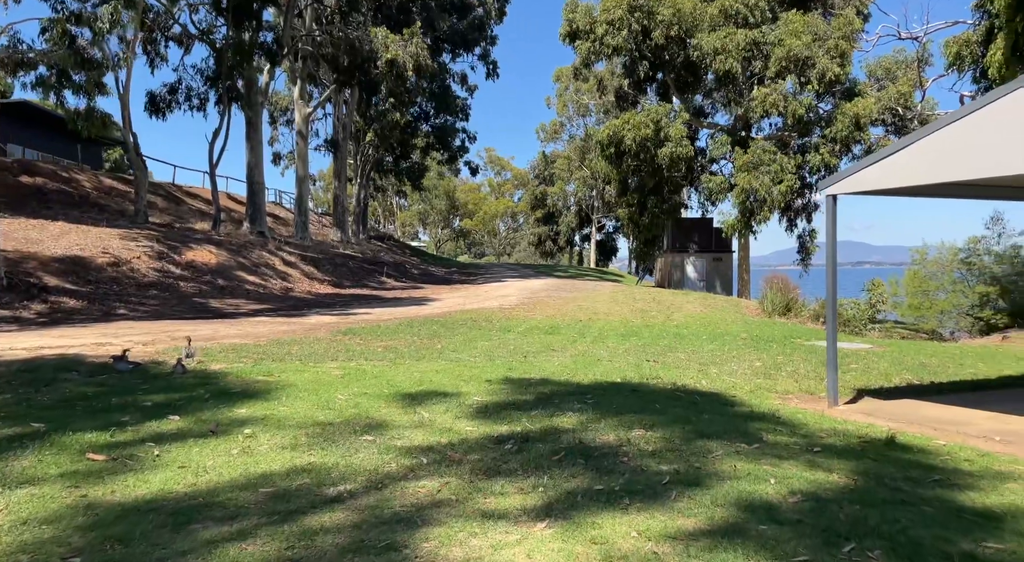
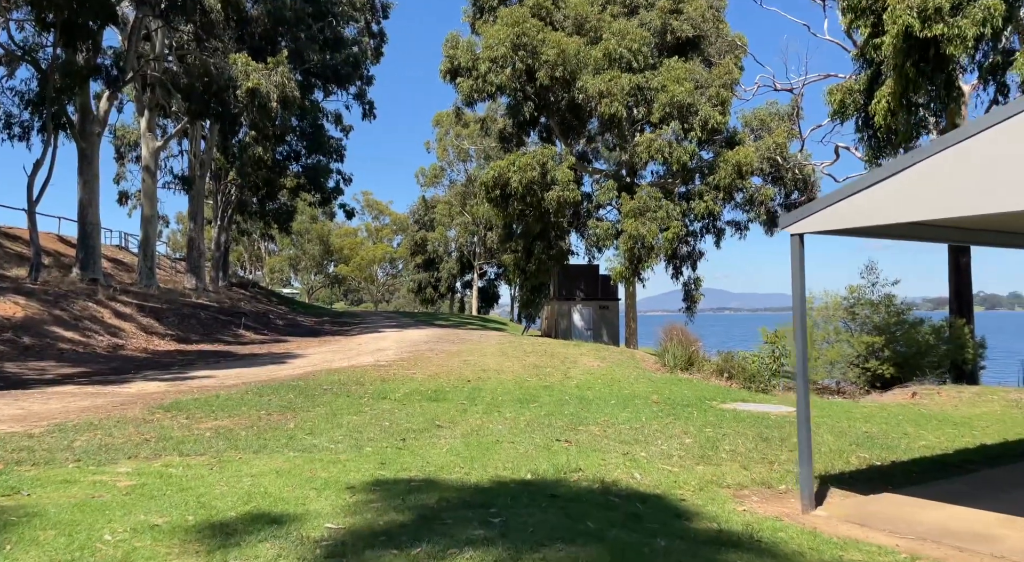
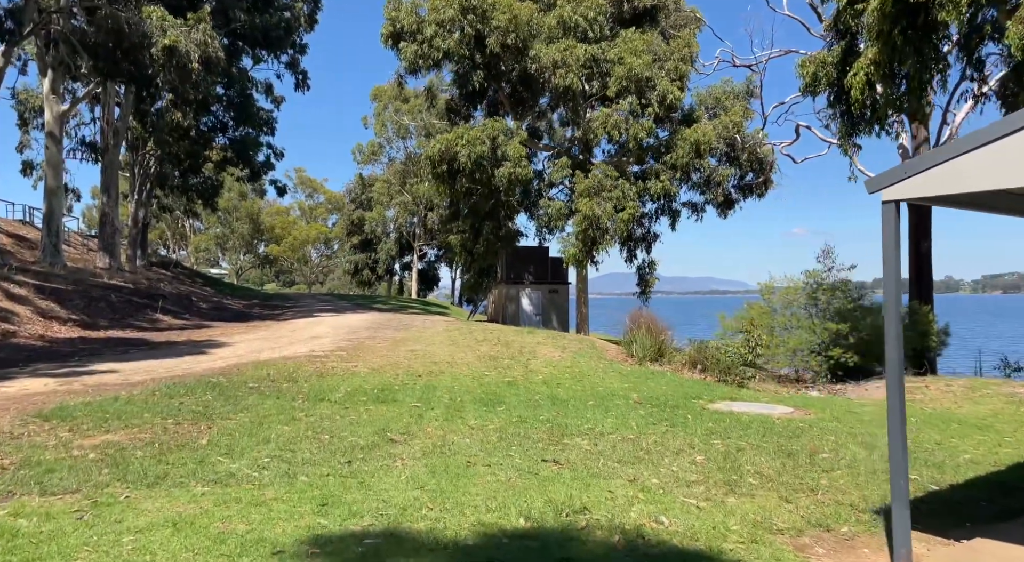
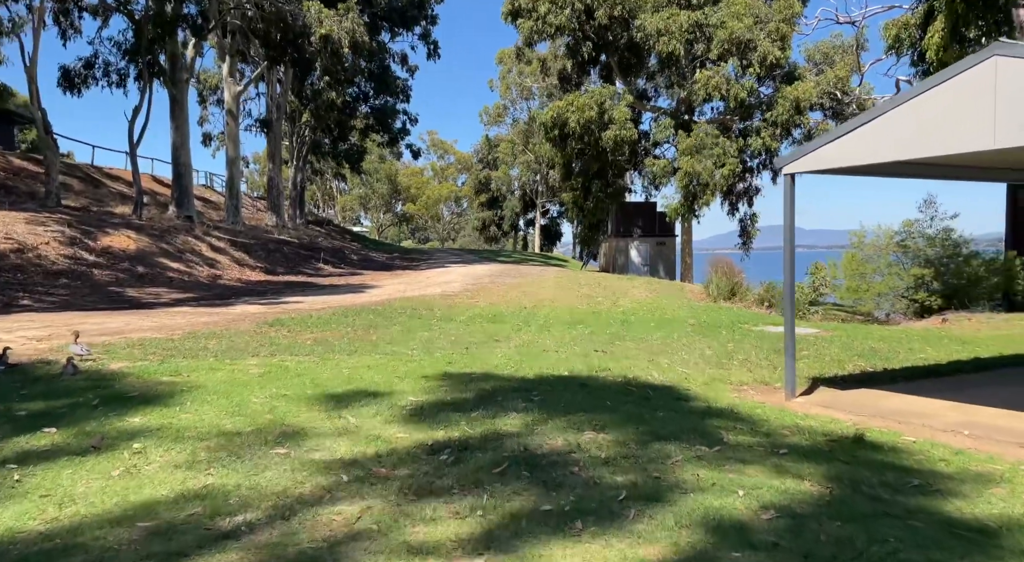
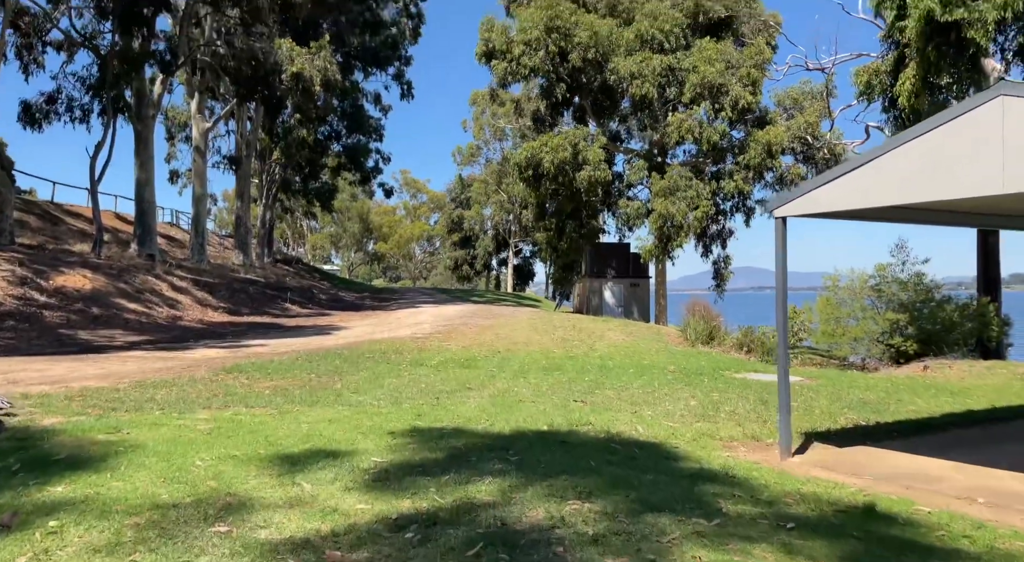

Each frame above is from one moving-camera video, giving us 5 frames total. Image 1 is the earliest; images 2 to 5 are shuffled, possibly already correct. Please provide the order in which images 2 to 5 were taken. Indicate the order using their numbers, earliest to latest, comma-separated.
4, 5, 2, 3
